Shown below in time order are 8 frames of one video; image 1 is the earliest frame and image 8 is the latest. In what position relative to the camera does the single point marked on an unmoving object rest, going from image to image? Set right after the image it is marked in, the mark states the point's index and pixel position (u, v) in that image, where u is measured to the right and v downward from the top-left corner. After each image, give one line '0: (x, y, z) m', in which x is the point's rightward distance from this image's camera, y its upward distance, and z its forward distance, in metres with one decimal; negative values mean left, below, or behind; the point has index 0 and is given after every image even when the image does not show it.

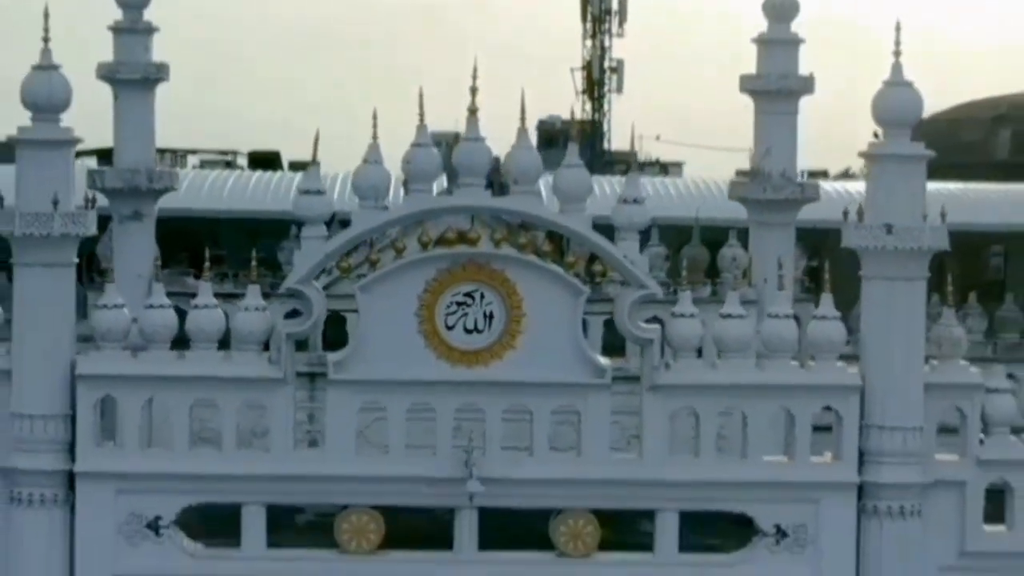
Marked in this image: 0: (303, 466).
0: (-0.5, -0.4, +6.0) m
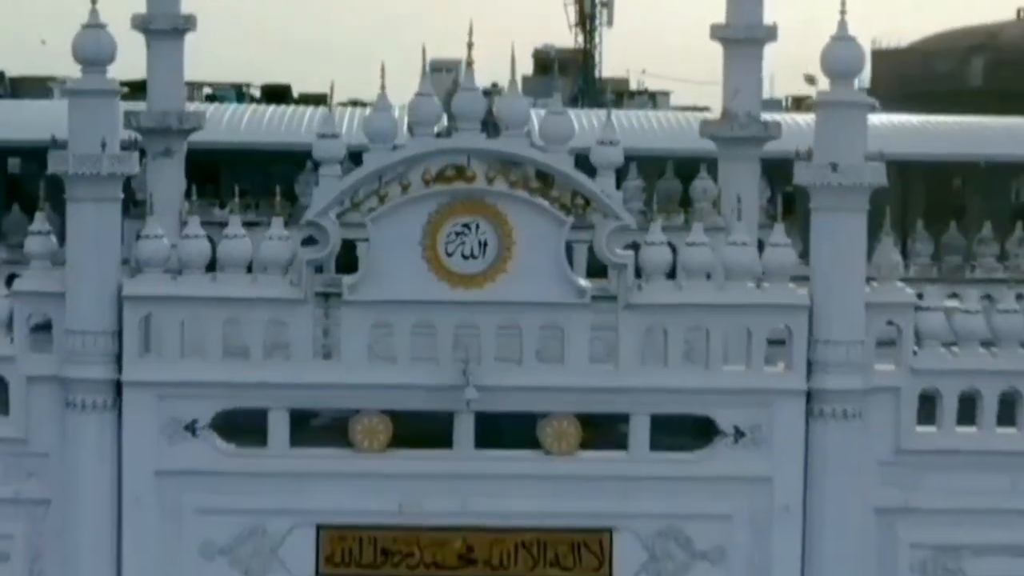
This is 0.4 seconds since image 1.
0: (-0.5, -0.2, +6.9) m
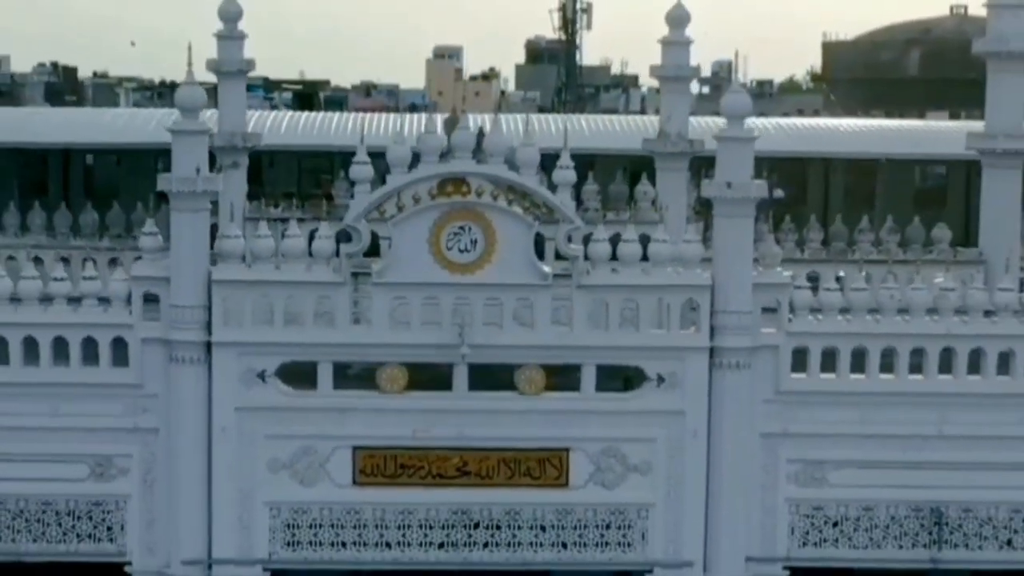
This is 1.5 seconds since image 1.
0: (-0.5, -0.2, +9.6) m
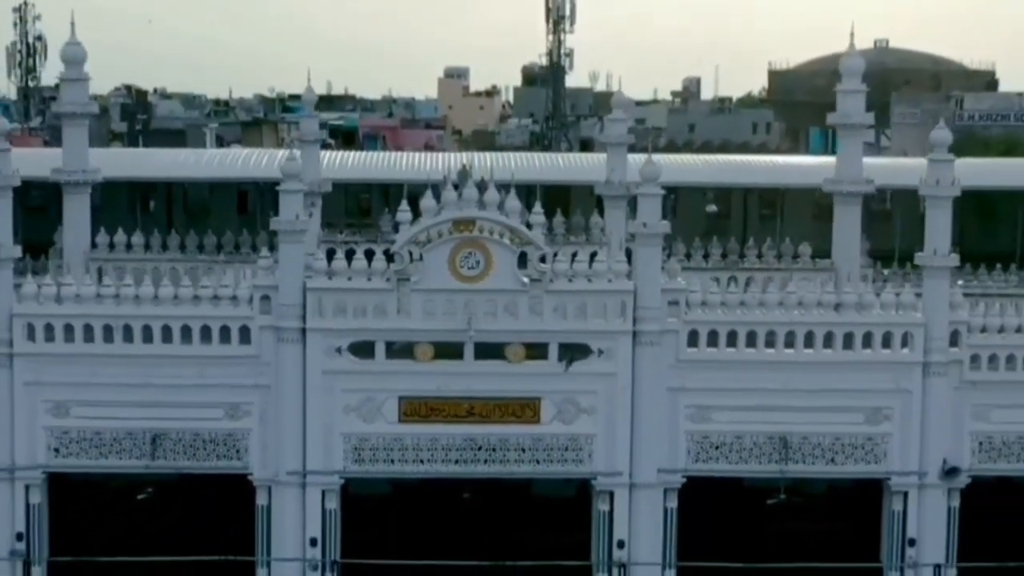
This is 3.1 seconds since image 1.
0: (-0.6, -0.2, +14.7) m
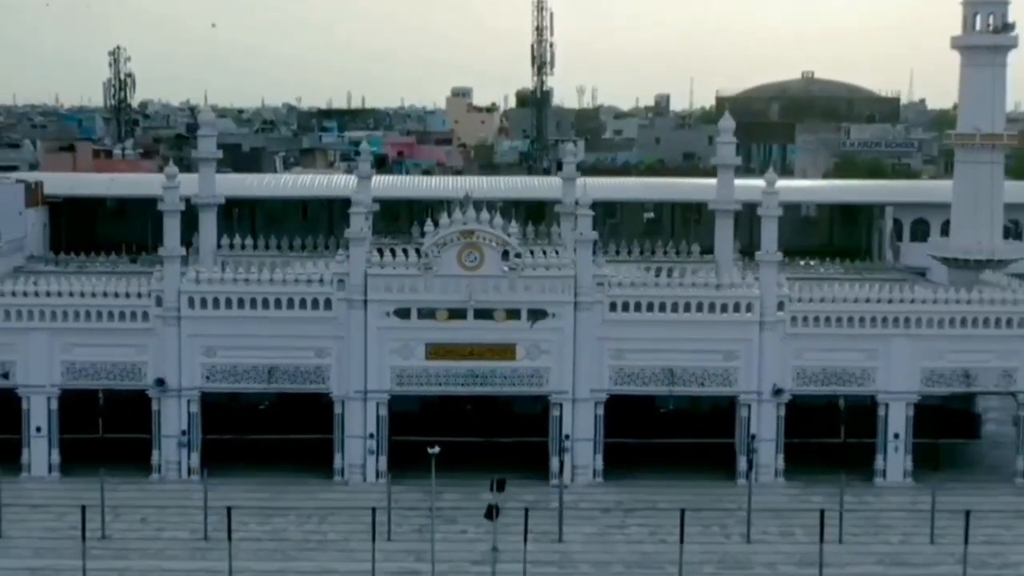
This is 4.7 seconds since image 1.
0: (-0.7, -0.1, +23.3) m
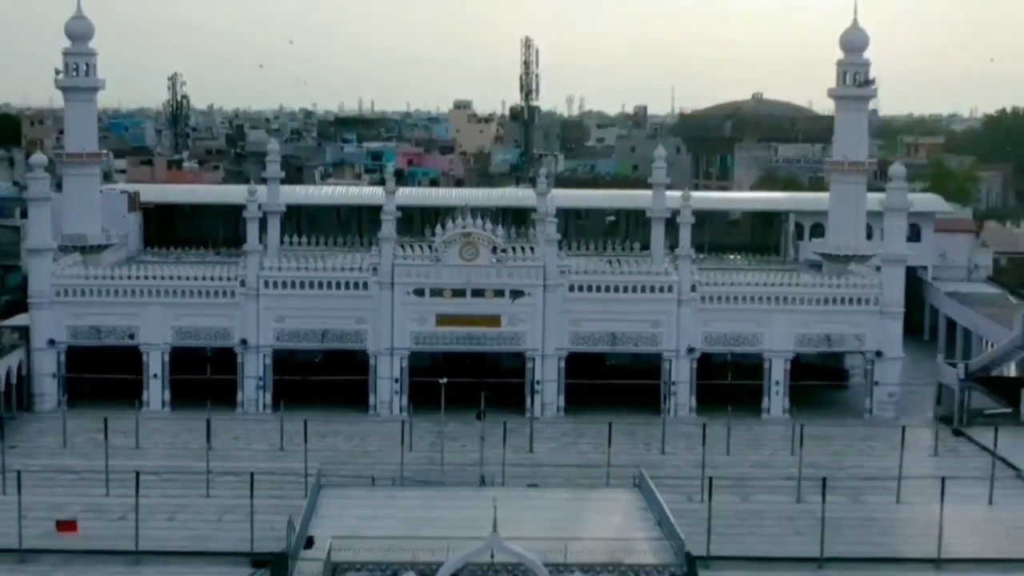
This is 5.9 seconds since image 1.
0: (-0.9, +0.1, +32.2) m
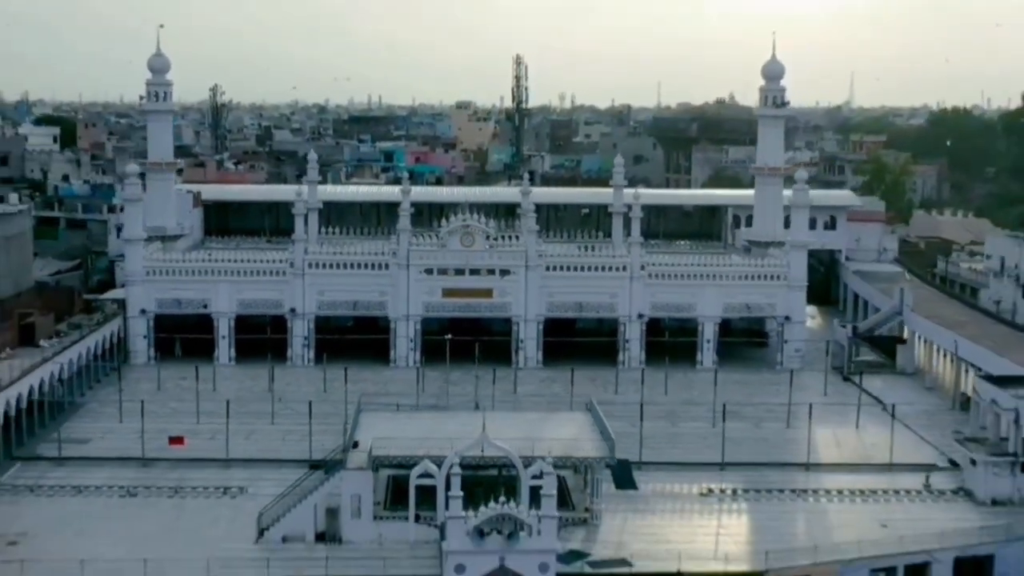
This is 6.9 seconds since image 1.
0: (-1.0, +0.4, +41.3) m
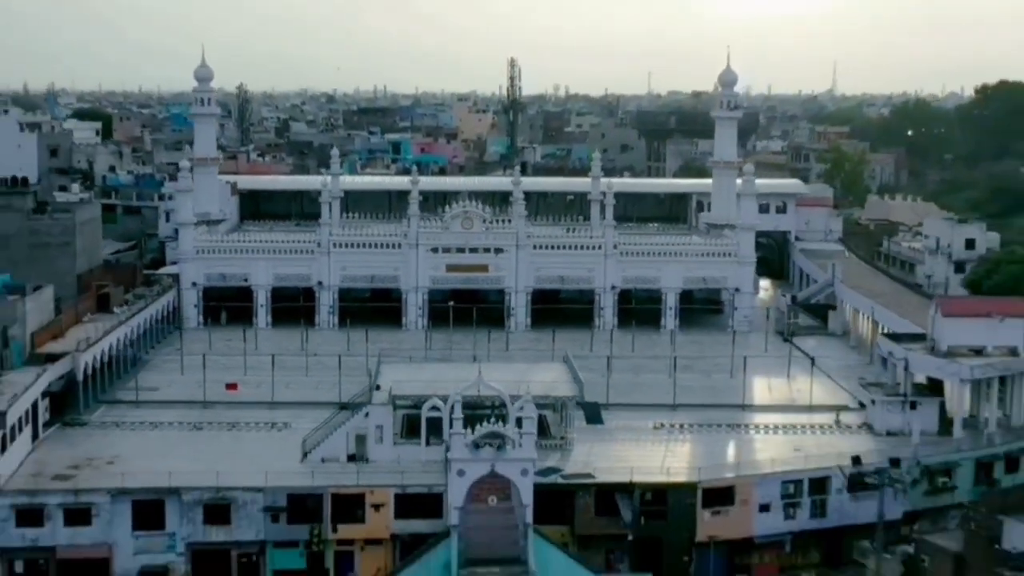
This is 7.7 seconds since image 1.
0: (-1.1, +0.8, +49.0) m
